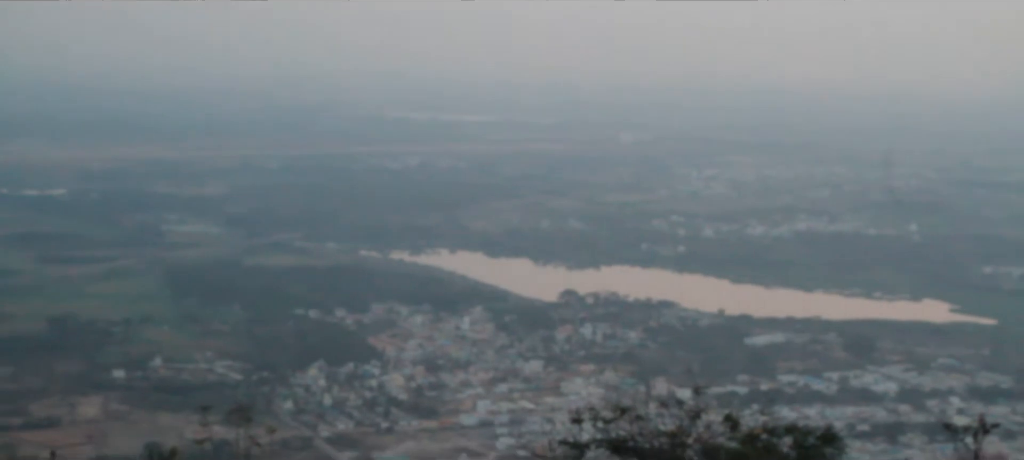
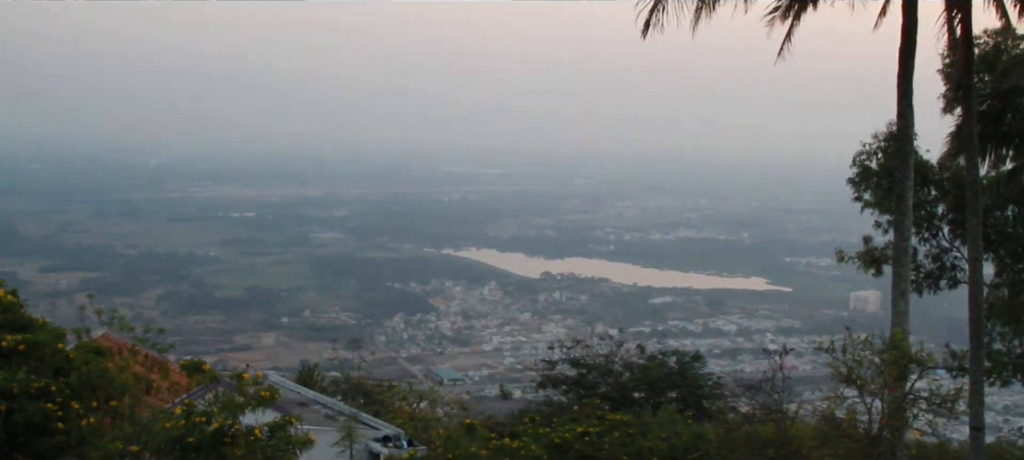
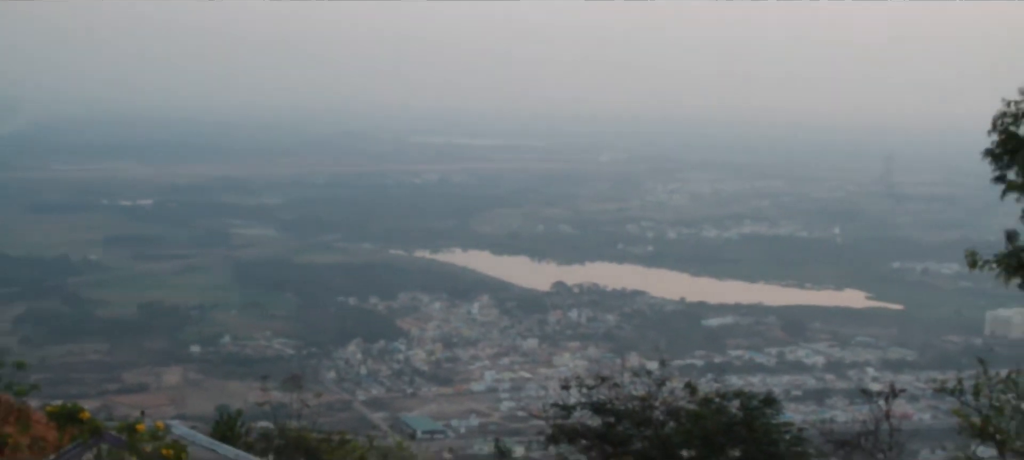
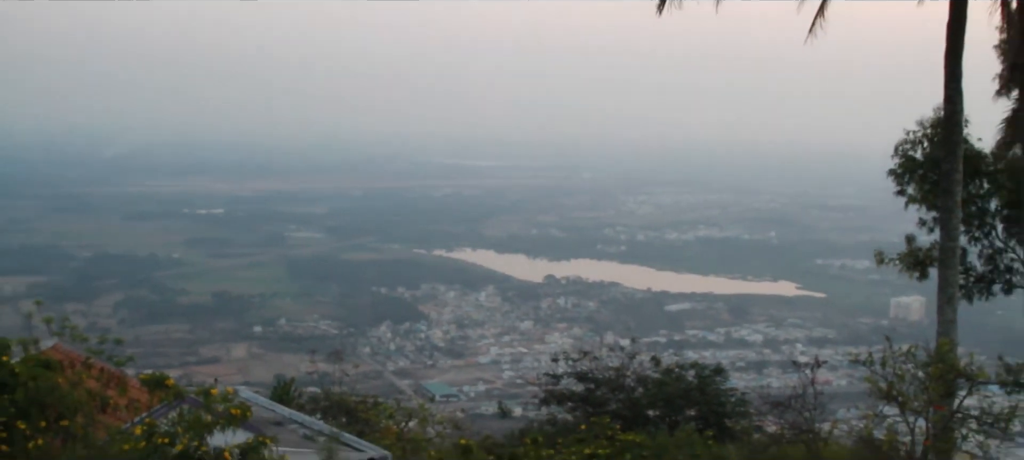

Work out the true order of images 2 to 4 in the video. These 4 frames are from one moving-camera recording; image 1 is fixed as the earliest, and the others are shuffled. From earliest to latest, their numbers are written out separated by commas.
3, 4, 2
